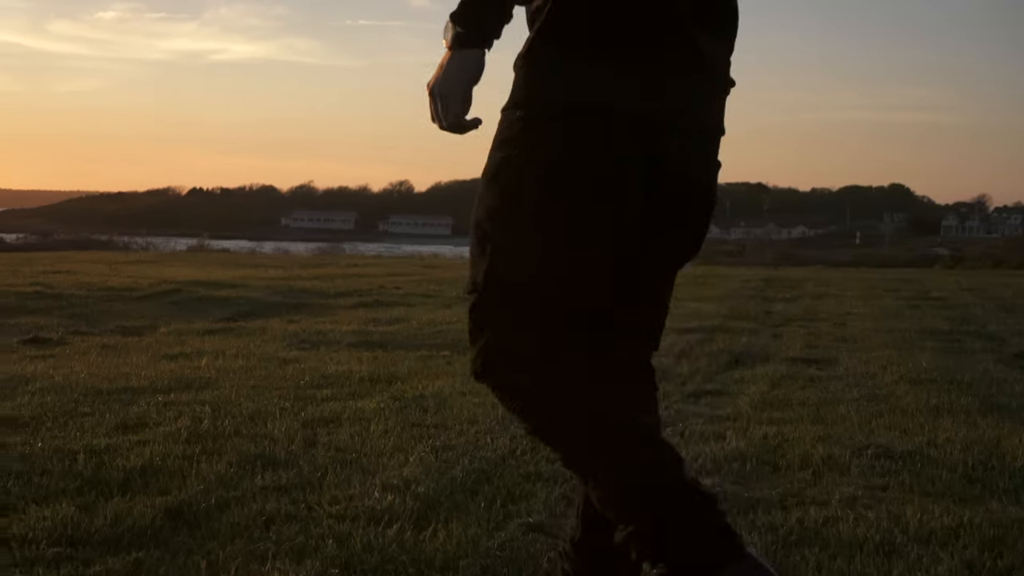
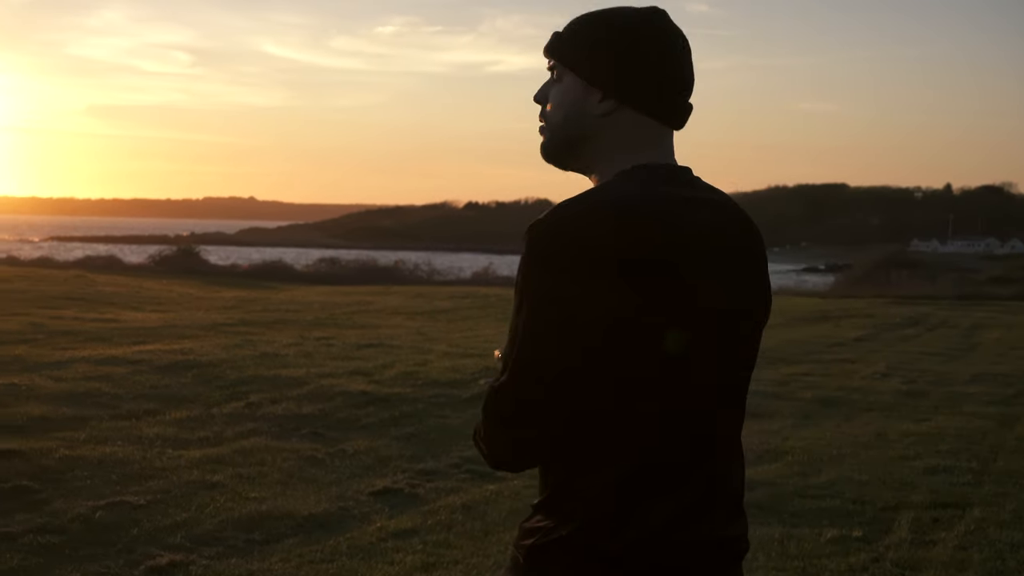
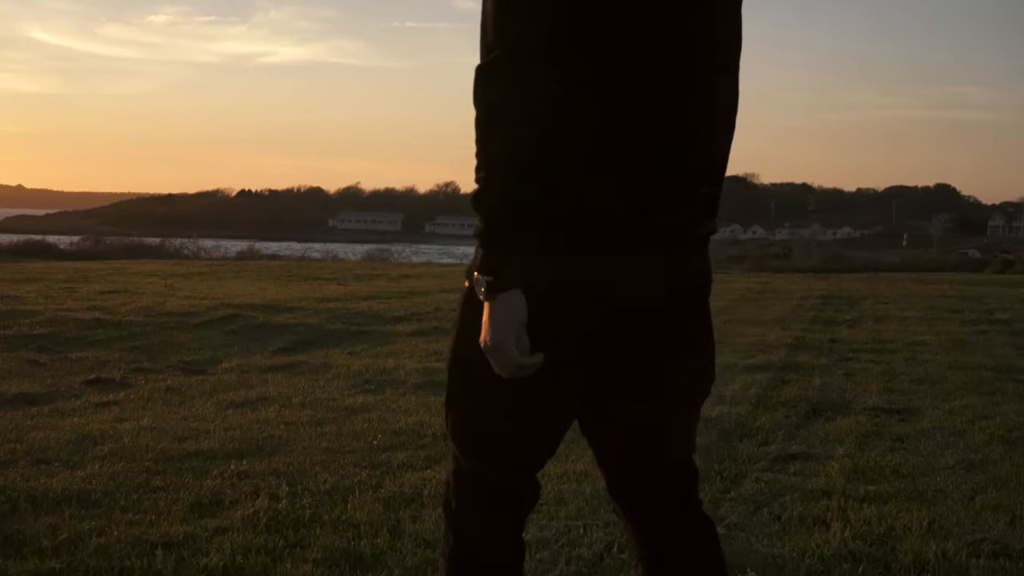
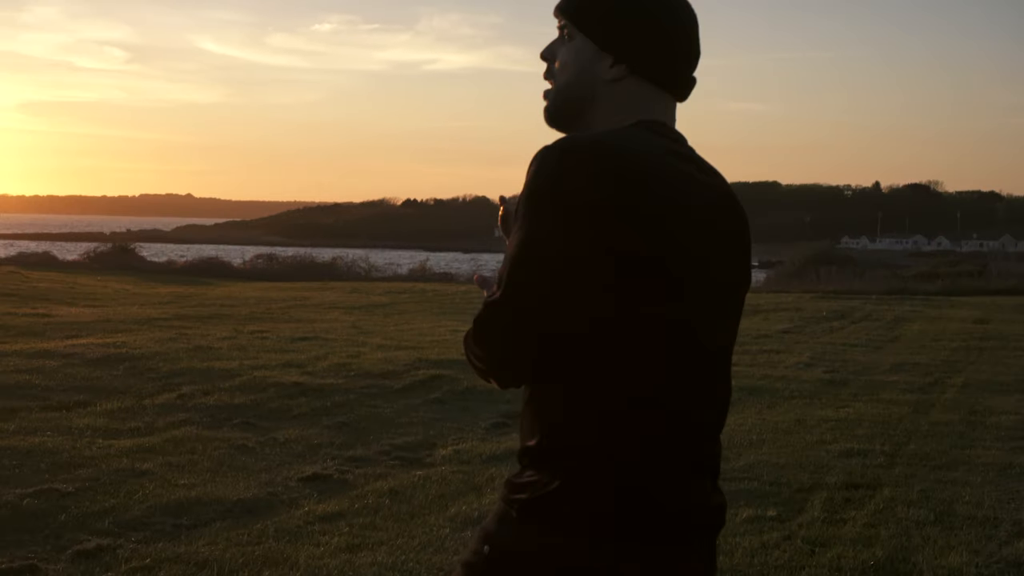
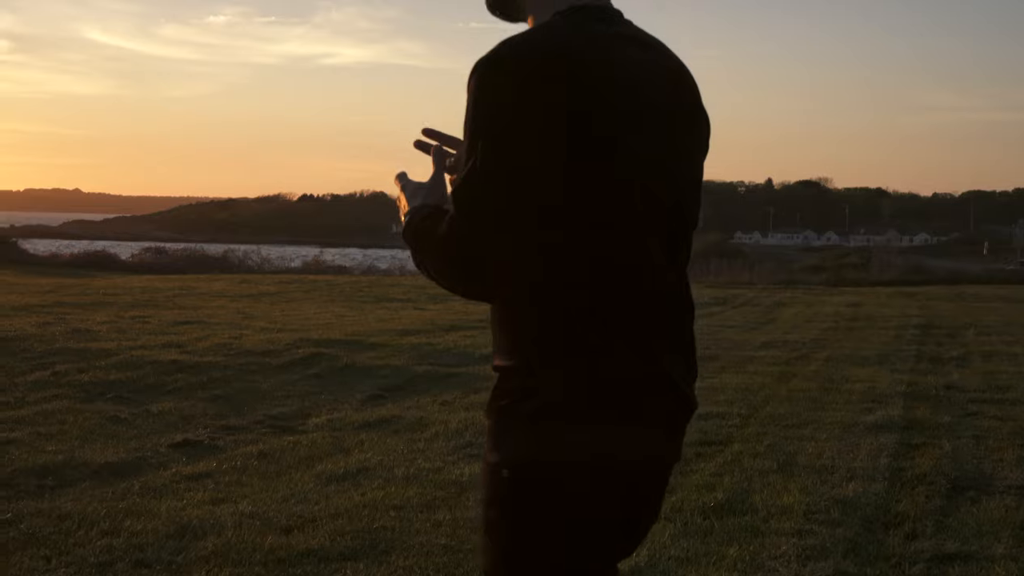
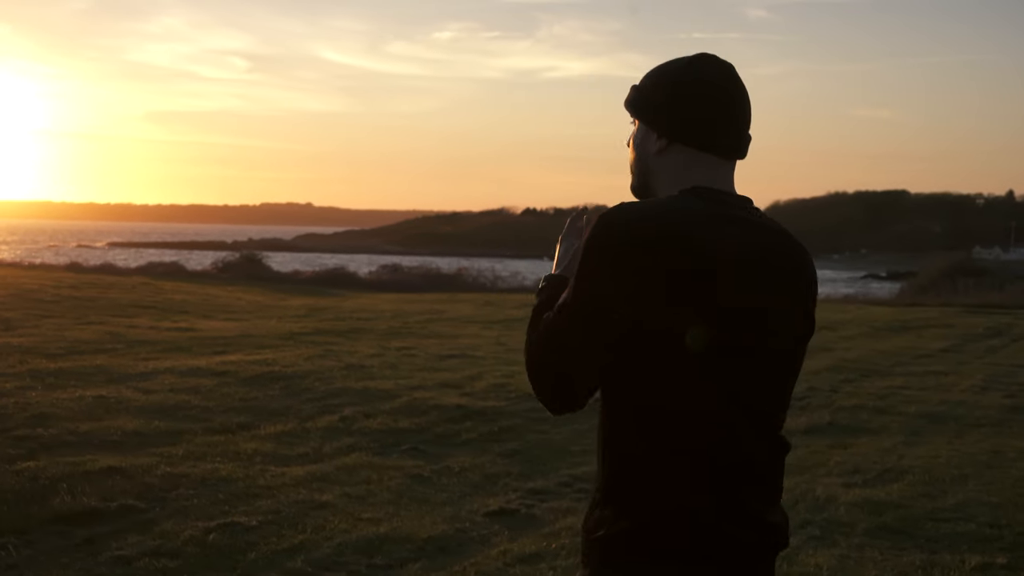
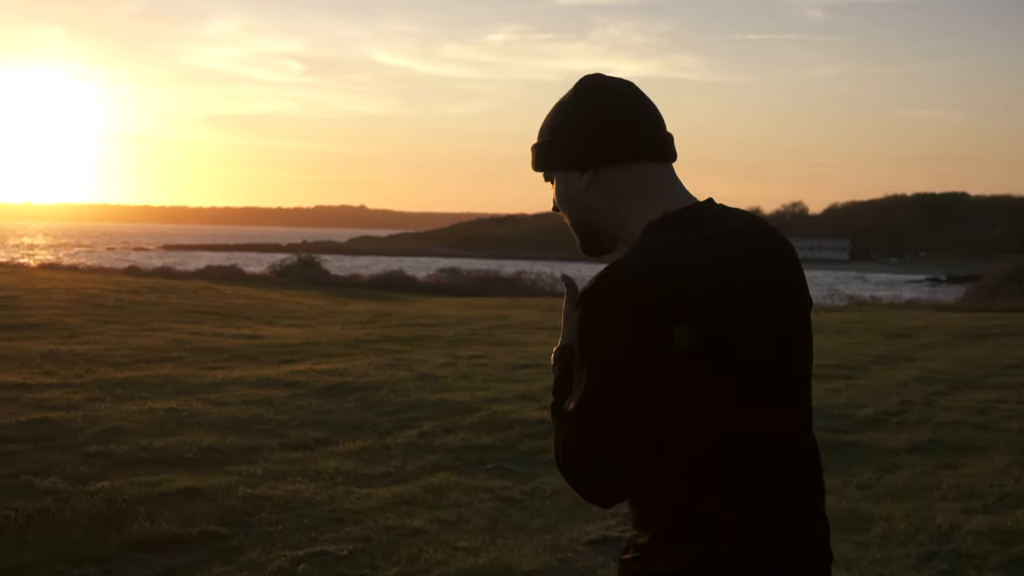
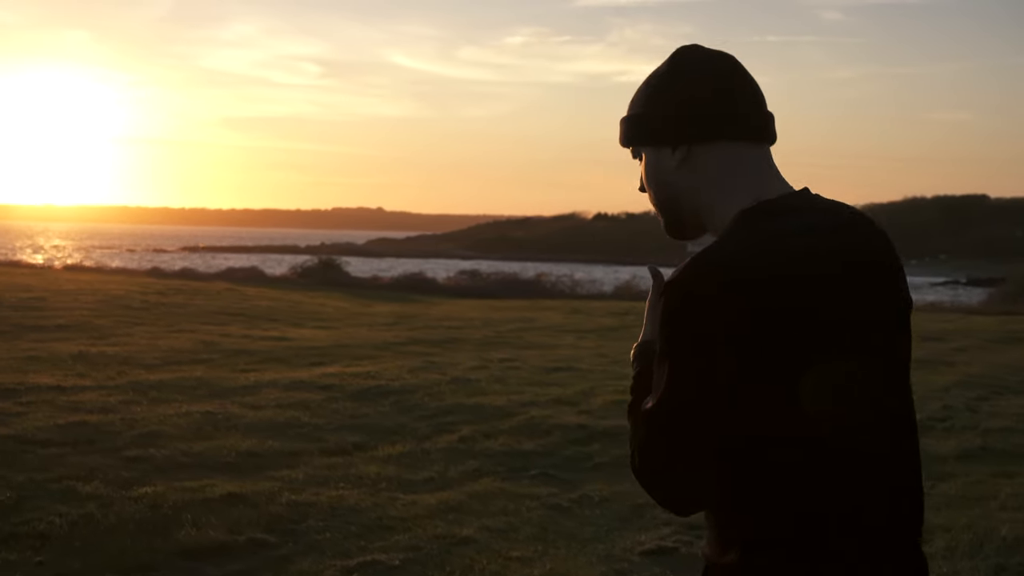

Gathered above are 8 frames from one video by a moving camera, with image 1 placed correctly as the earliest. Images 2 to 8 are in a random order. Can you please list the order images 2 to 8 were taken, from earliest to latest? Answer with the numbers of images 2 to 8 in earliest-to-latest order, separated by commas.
3, 5, 4, 2, 6, 7, 8
